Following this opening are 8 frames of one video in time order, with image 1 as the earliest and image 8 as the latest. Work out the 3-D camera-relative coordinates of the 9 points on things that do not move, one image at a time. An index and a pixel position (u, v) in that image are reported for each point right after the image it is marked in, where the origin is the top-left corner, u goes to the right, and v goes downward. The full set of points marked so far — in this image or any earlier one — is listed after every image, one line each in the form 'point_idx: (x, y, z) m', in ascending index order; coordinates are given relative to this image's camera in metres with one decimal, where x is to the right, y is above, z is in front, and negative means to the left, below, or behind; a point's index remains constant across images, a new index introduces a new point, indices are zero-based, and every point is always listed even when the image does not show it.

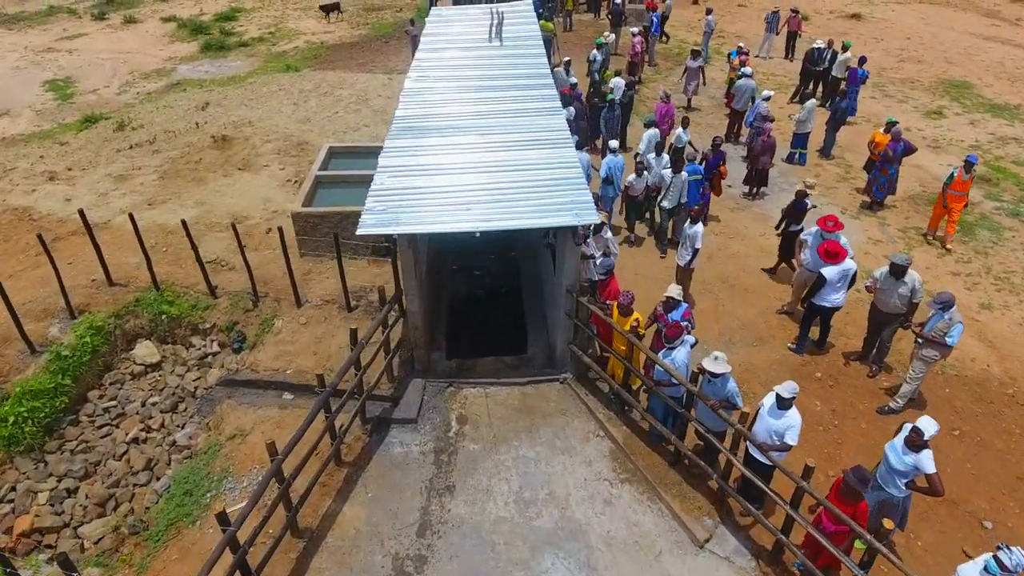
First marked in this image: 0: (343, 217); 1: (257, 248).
0: (-2.4, +1.0, +10.7) m
1: (-3.8, +0.6, +11.6) m
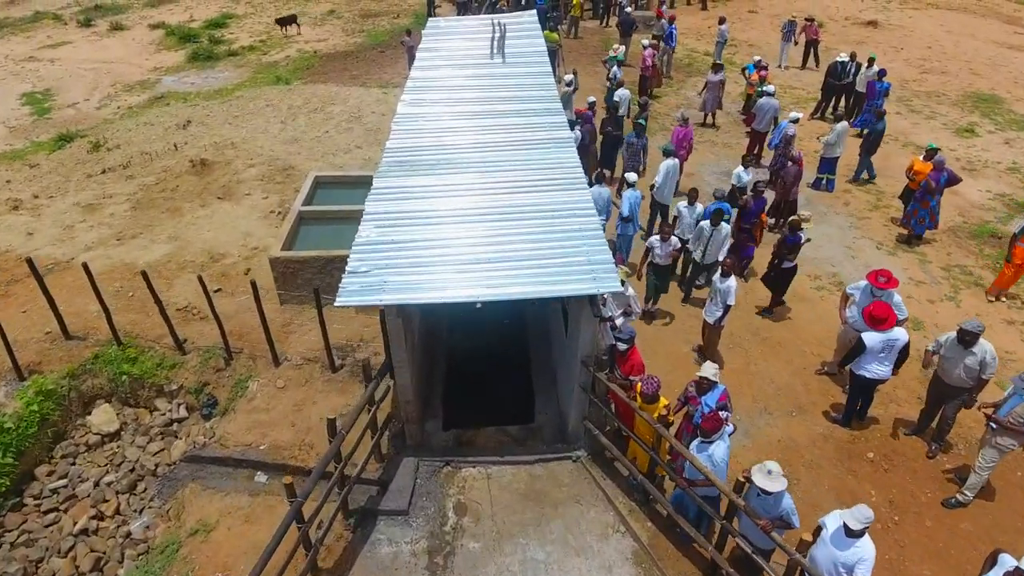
0: (-2.3, +0.3, +9.6) m
1: (-3.8, -0.1, +10.5) m
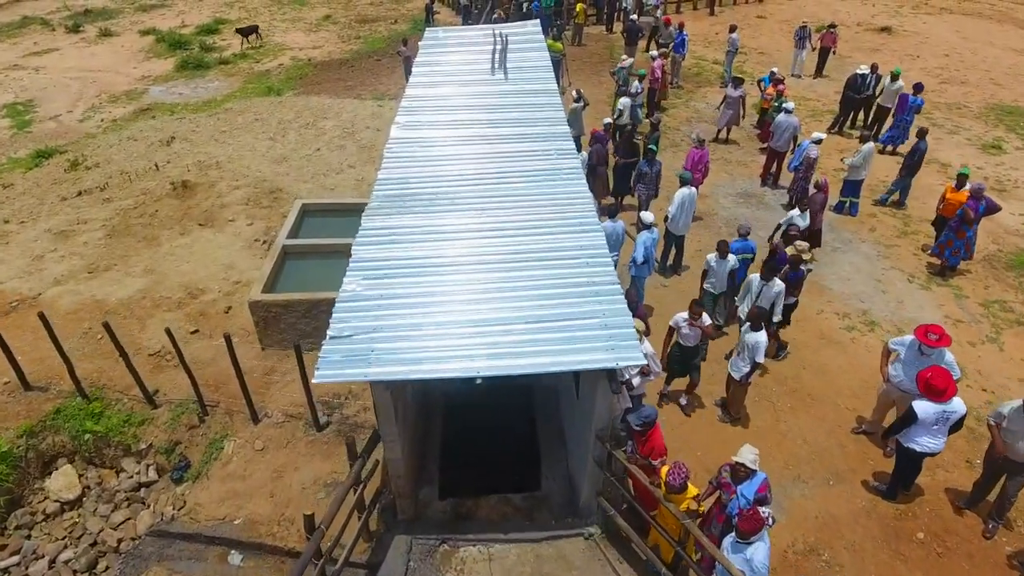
0: (-2.3, -0.2, +8.7) m
1: (-3.7, -0.6, +9.6) m
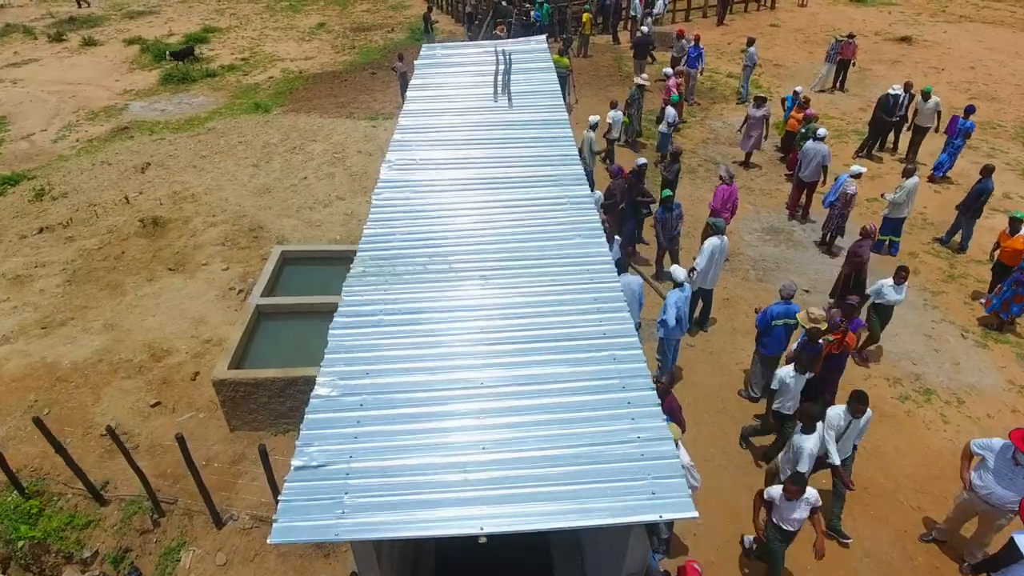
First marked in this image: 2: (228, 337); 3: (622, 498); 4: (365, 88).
0: (-2.2, -0.9, +7.5) m
1: (-3.7, -1.3, +8.4) m
2: (-3.5, -0.6, +9.5) m
3: (+0.6, -1.2, +4.4) m
4: (-3.7, +5.1, +19.7) m
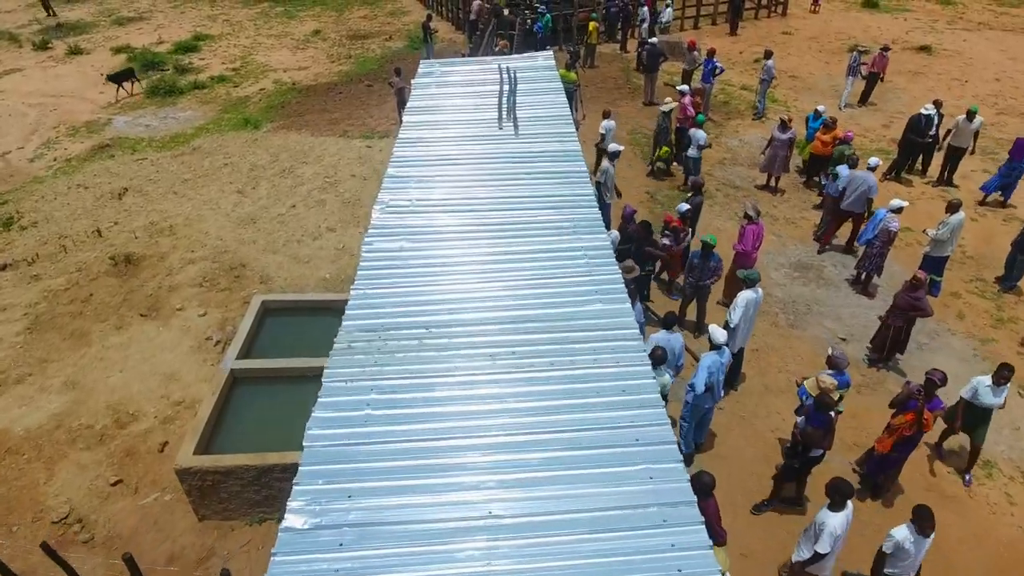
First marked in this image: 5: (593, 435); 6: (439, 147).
0: (-2.1, -1.5, +6.5) m
1: (-3.6, -1.9, +7.4) m
2: (-3.4, -1.2, +8.5) m
3: (+0.7, -1.8, +3.4) m
4: (-3.7, +4.5, +18.7) m
5: (+0.5, -0.9, +5.0) m
6: (-0.9, +1.8, +9.7) m
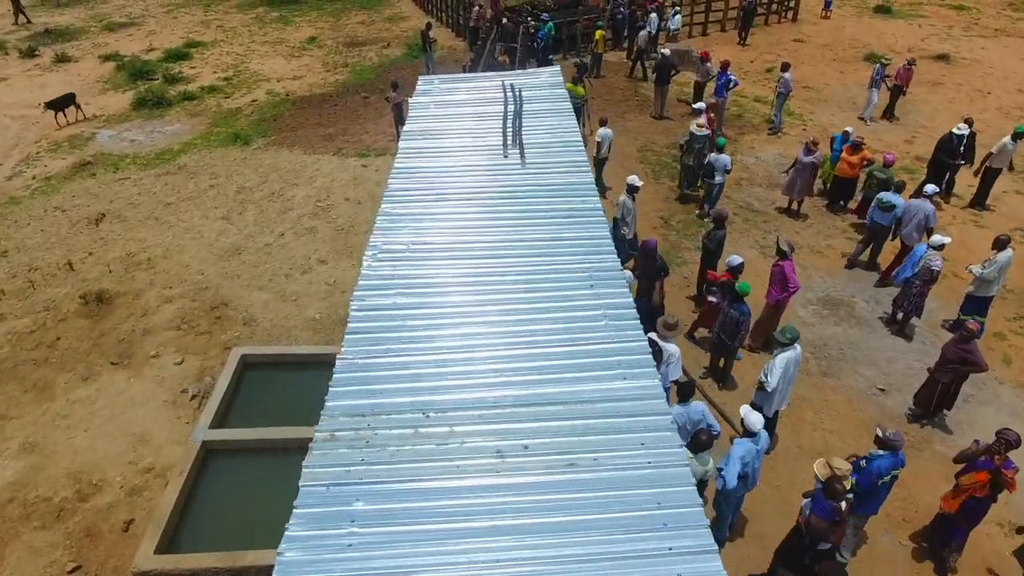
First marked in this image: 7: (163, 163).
0: (-2.0, -2.0, +5.6) m
1: (-3.5, -2.5, +6.5) m
2: (-3.3, -1.7, +7.6) m
3: (+0.8, -2.4, +2.5) m
4: (-3.6, +4.0, +17.8) m
5: (+0.6, -1.5, +4.1) m
6: (-0.8, +1.2, +8.8) m
7: (-7.2, +2.6, +15.9) m
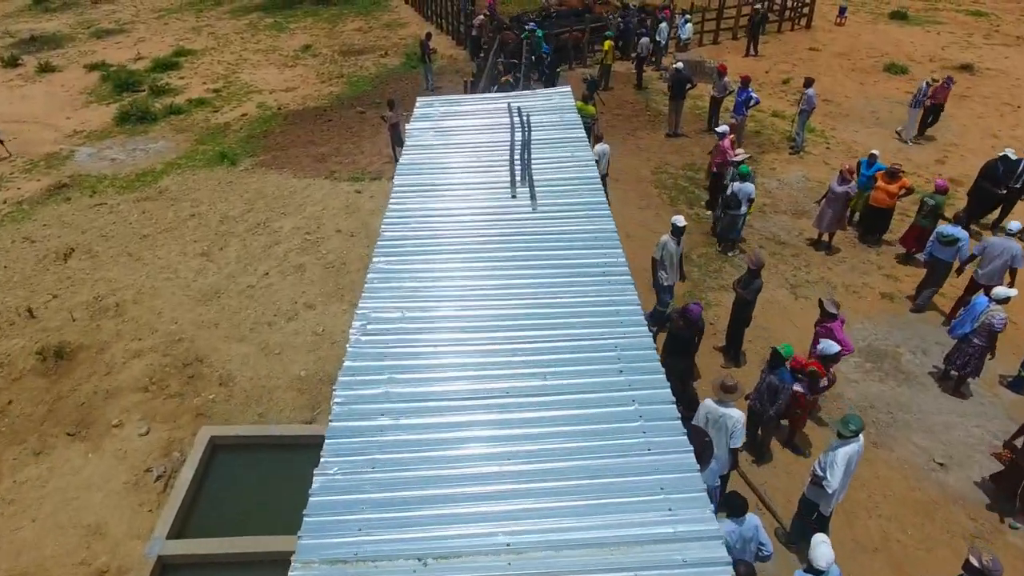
0: (-1.9, -2.7, +4.6) m
1: (-3.4, -3.1, +5.5) m
2: (-3.2, -2.4, +6.5) m
3: (+0.9, -3.0, +1.5) m
4: (-3.5, +3.3, +16.7) m
5: (+0.7, -2.1, +3.0) m
6: (-0.7, +0.6, +7.7) m
7: (-7.1, +2.0, +14.8) m
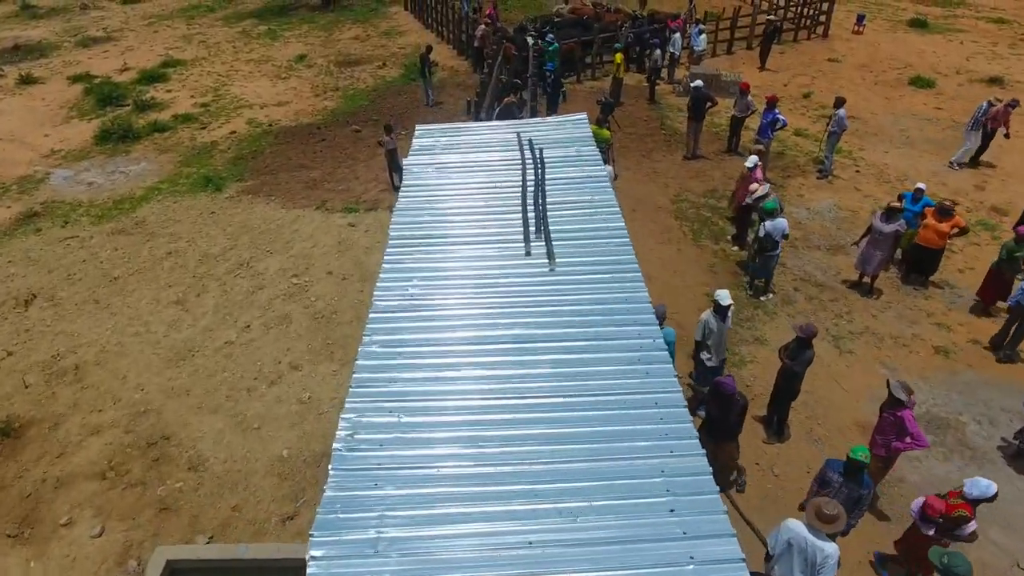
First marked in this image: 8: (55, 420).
0: (-1.8, -3.3, +3.4) m
1: (-3.3, -3.8, +4.3) m
2: (-3.1, -3.0, +5.4) m
3: (+1.0, -3.6, +0.4) m
4: (-3.4, +2.7, +15.6) m
5: (+0.8, -2.8, +1.9) m
6: (-0.6, -0.1, +6.6) m
7: (-7.0, +1.3, +13.7) m
8: (-4.7, -1.4, +8.0) m
